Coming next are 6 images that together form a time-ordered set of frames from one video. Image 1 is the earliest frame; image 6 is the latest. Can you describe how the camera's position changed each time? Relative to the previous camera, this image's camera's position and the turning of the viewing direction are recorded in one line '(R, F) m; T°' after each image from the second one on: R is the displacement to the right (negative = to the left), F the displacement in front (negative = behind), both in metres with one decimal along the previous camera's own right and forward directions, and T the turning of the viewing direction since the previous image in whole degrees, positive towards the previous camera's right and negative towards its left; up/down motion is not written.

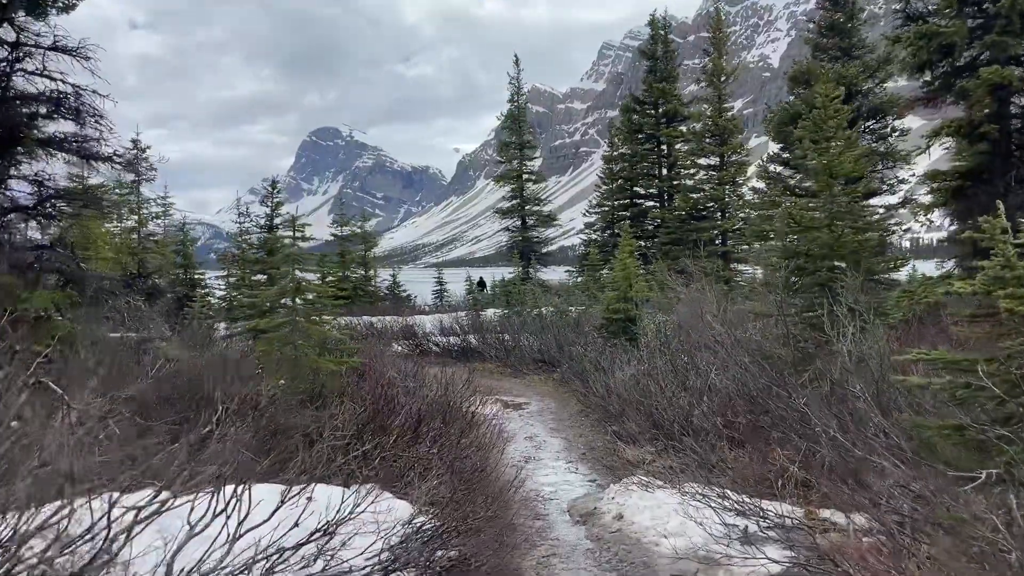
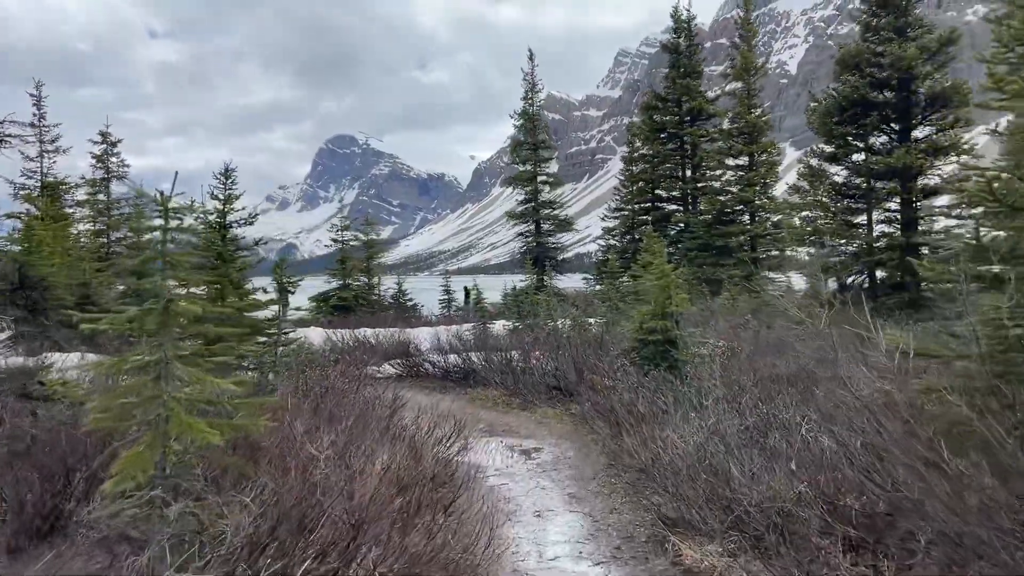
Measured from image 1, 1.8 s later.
(+0.1, +2.4) m; -1°
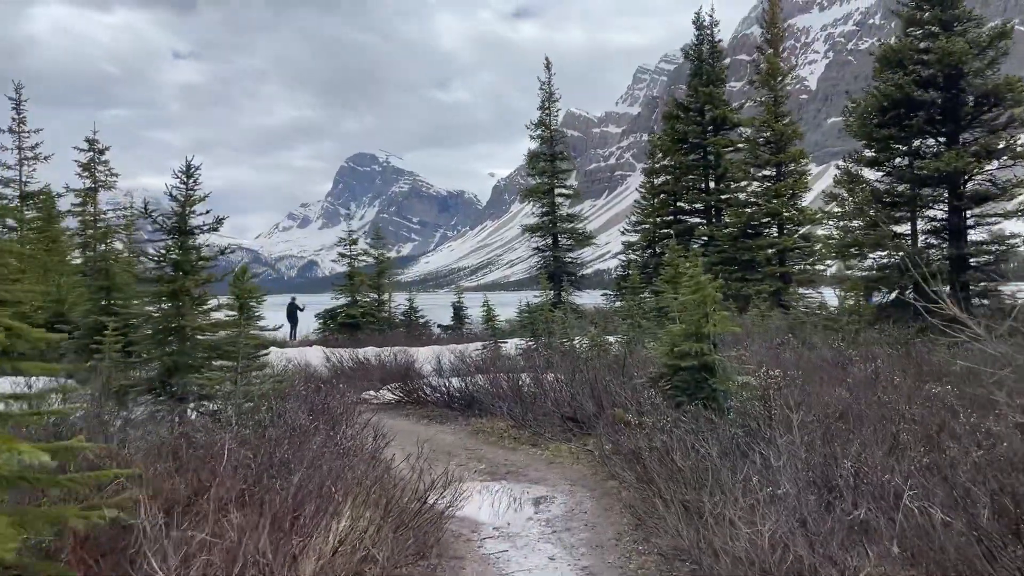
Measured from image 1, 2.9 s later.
(+0.1, +1.4) m; -1°
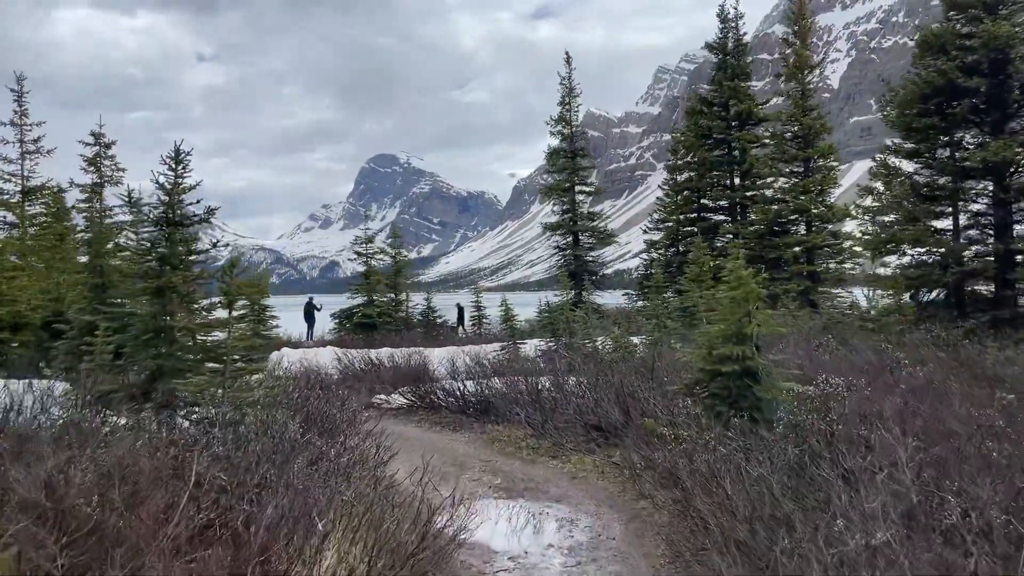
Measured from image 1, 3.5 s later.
(0.0, +0.8) m; -1°
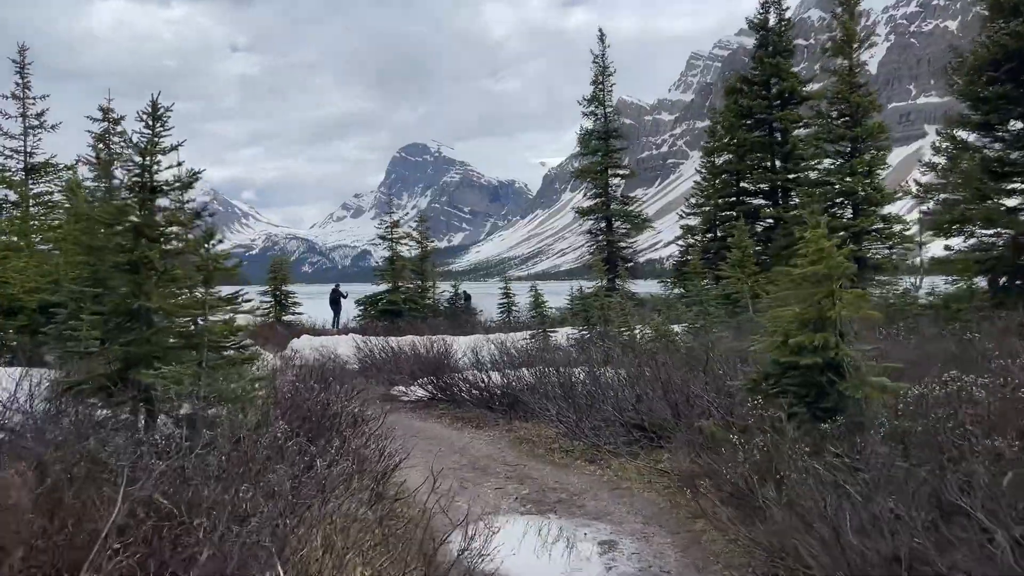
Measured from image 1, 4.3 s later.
(0.0, +1.1) m; -2°
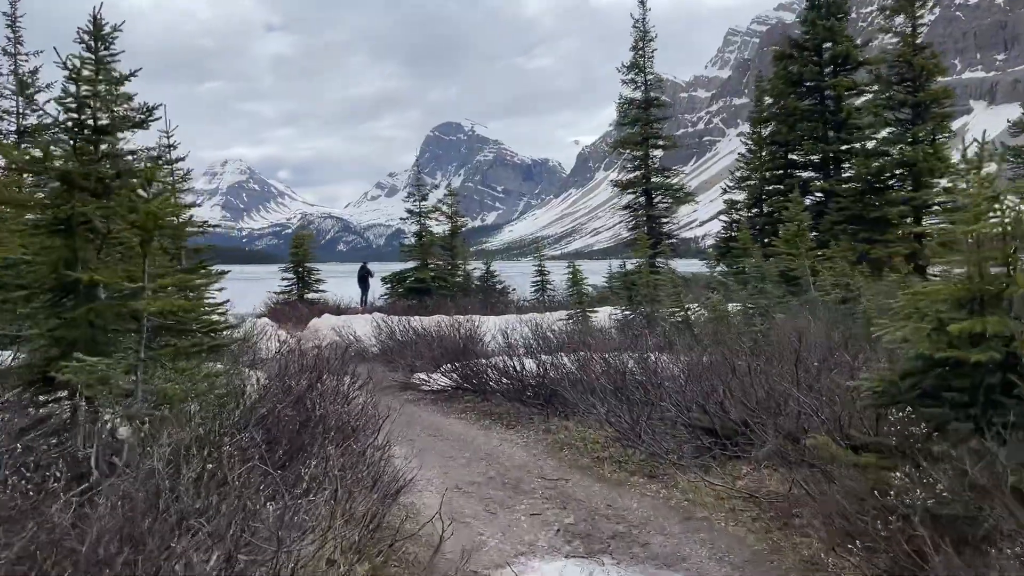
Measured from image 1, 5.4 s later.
(0.0, +1.5) m; -2°
